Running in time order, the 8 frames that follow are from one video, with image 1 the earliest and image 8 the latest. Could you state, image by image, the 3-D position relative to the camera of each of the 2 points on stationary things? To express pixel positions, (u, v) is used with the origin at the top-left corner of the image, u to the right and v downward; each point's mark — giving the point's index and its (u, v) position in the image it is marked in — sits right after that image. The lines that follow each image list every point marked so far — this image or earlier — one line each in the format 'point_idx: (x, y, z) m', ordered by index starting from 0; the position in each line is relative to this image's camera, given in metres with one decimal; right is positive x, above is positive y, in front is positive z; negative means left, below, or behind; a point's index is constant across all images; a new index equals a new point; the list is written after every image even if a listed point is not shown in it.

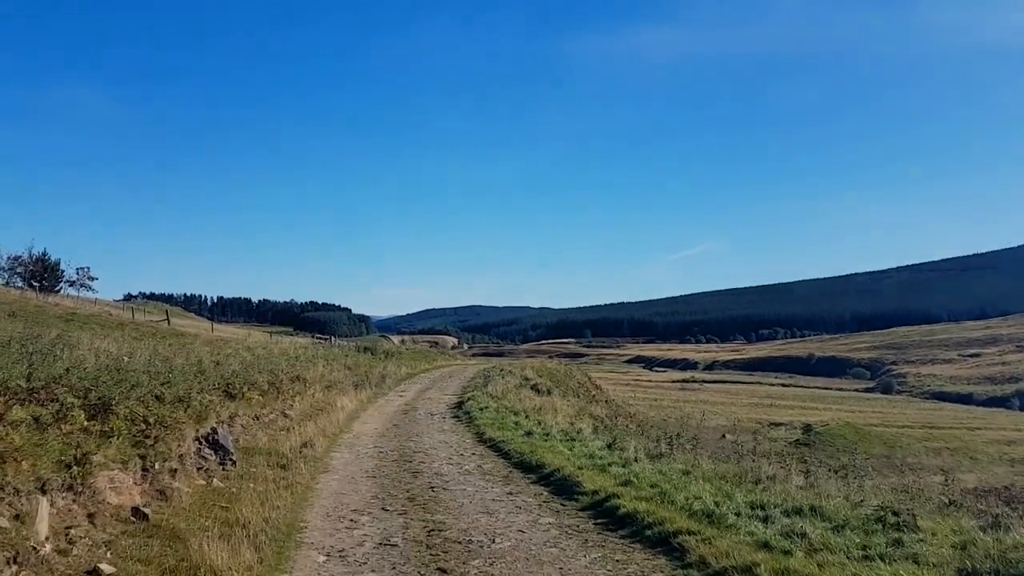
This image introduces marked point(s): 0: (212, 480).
0: (-5.4, -3.5, +12.5) m
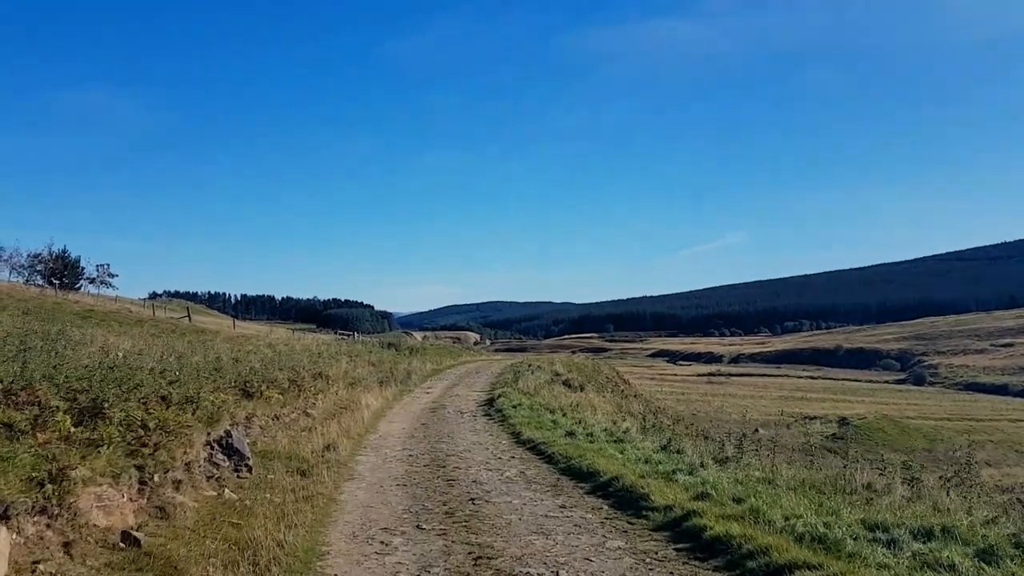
0: (-4.6, -3.2, +11.1) m
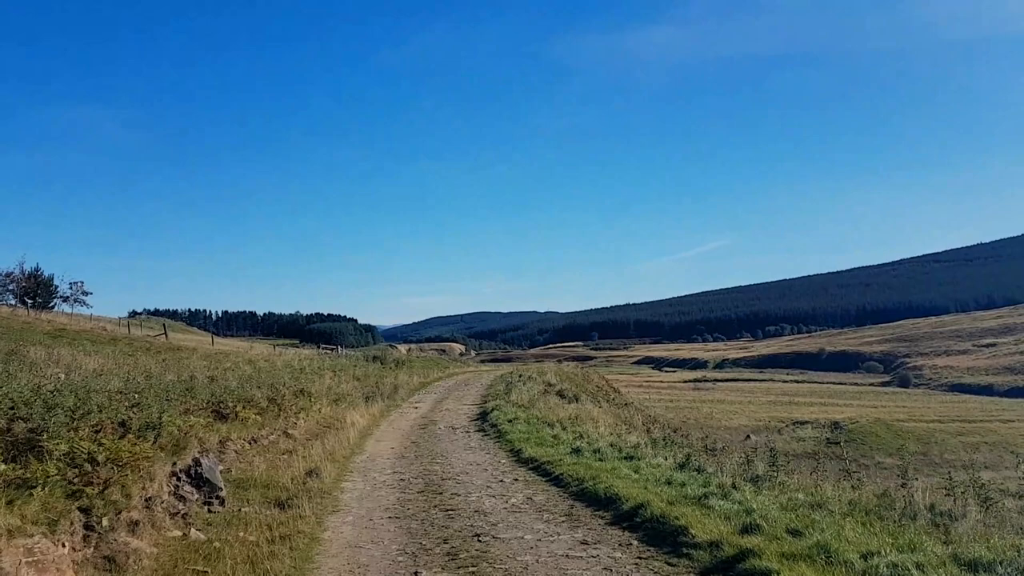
0: (-4.5, -3.4, +9.7) m
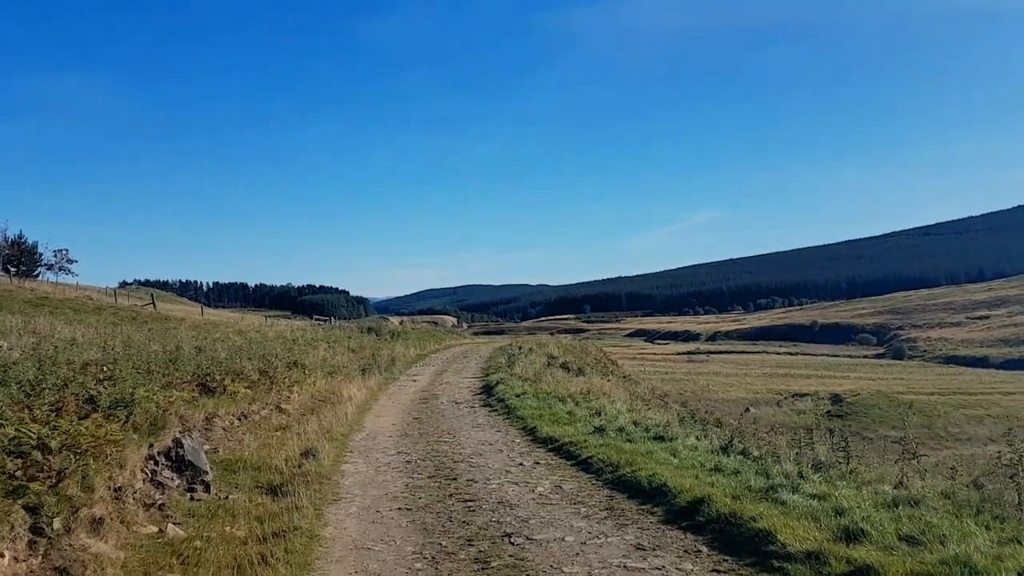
0: (-4.1, -2.8, +8.3) m
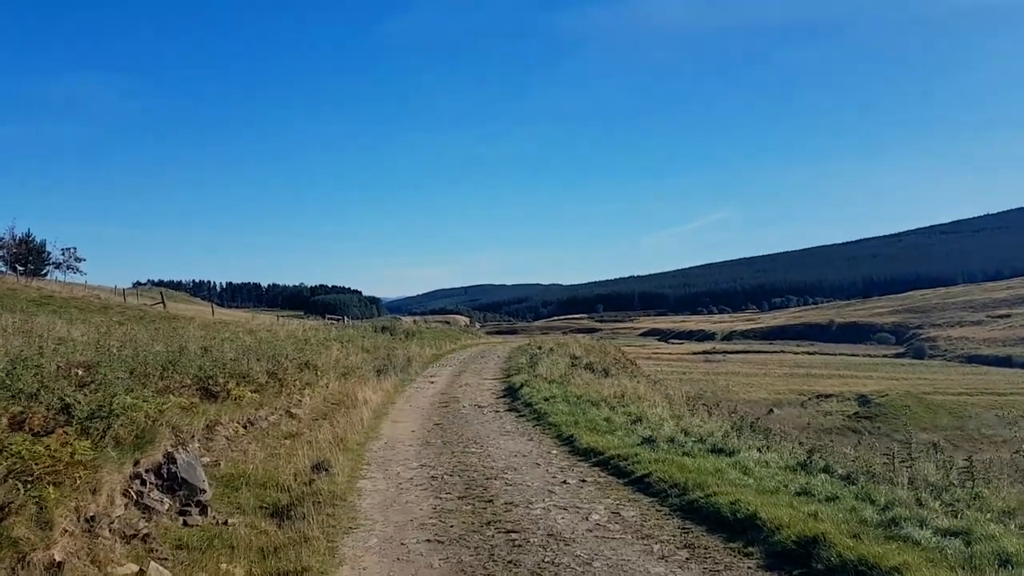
0: (-3.6, -2.7, +6.9) m
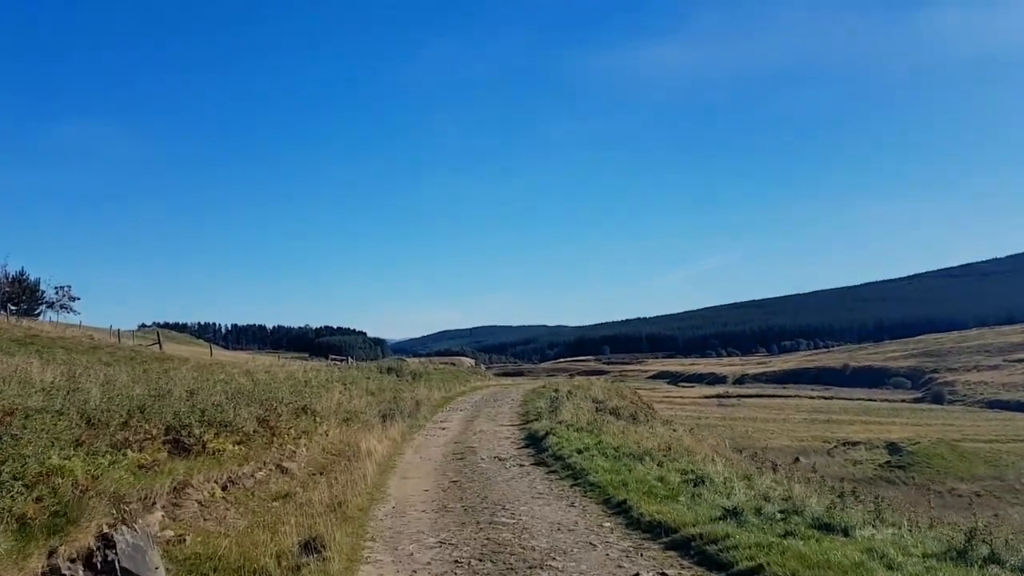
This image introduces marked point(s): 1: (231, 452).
0: (-3.0, -2.8, +4.5) m
1: (-5.2, -3.1, +13.1) m
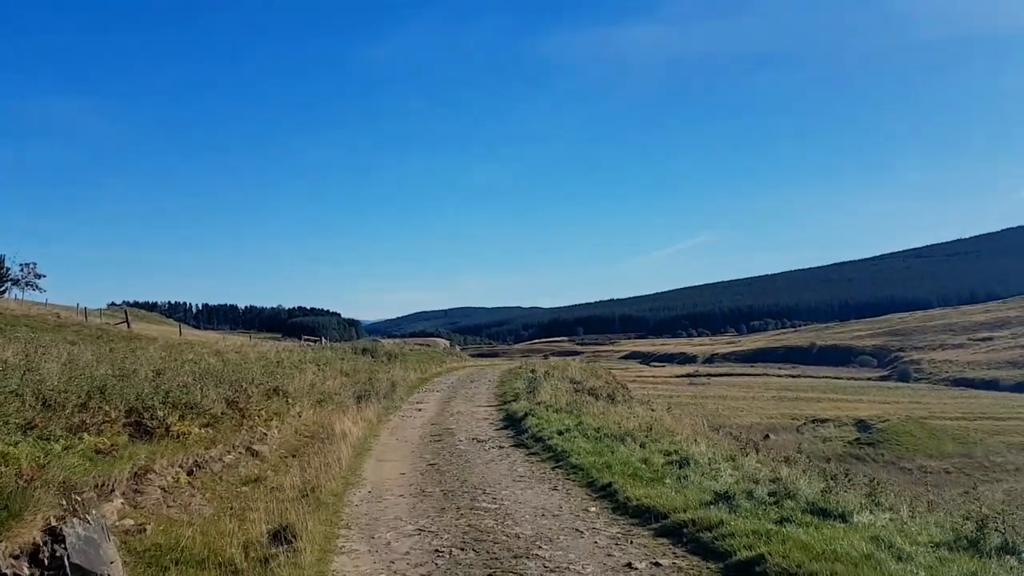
0: (-3.1, -2.6, +3.9) m
1: (-5.6, -2.6, +12.5) m
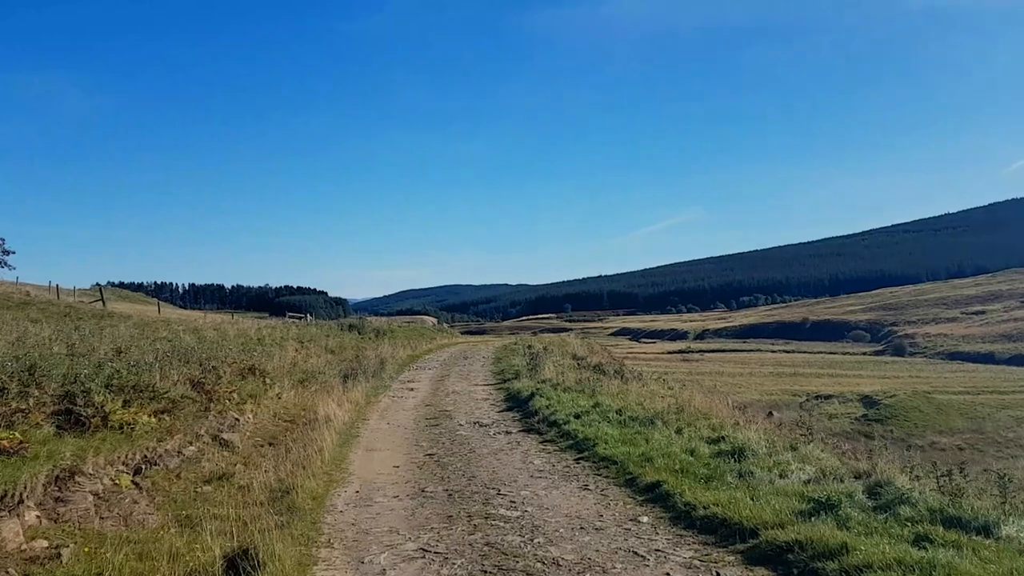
0: (-2.7, -2.3, +1.8) m
1: (-5.3, -2.0, +10.3) m
